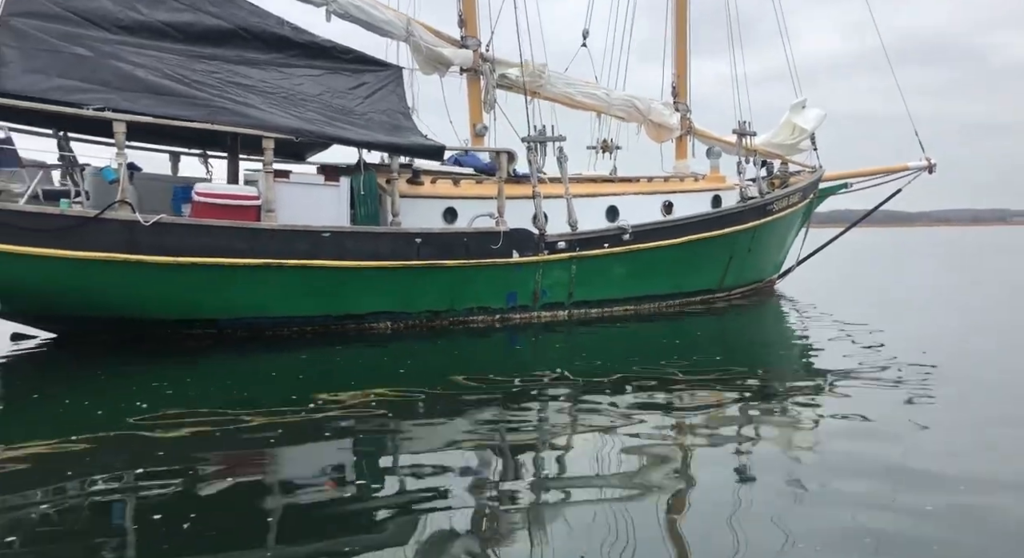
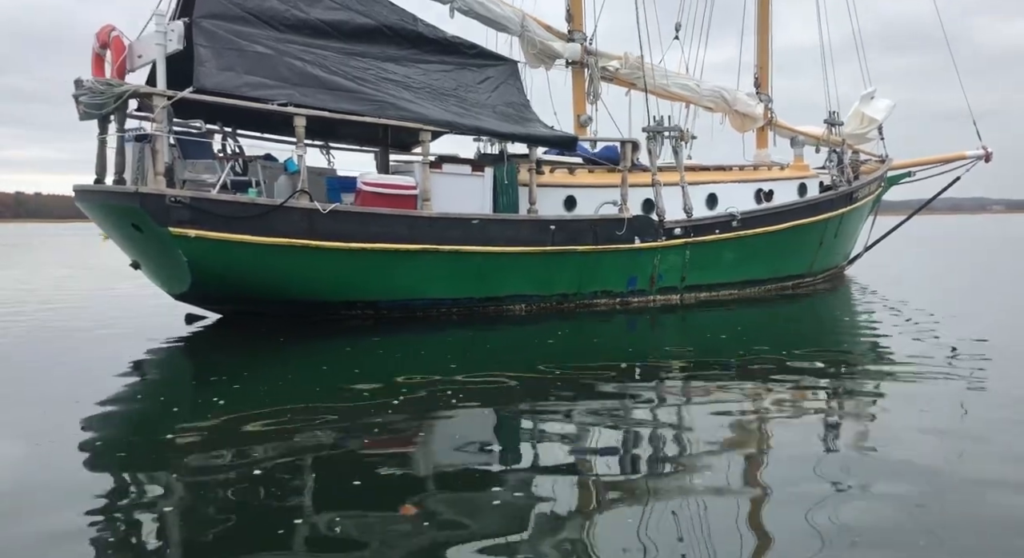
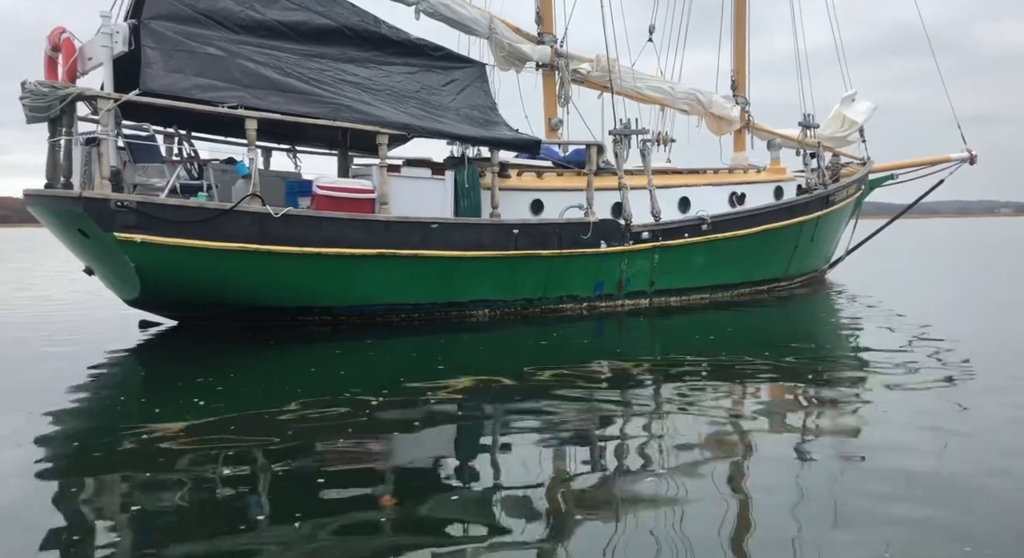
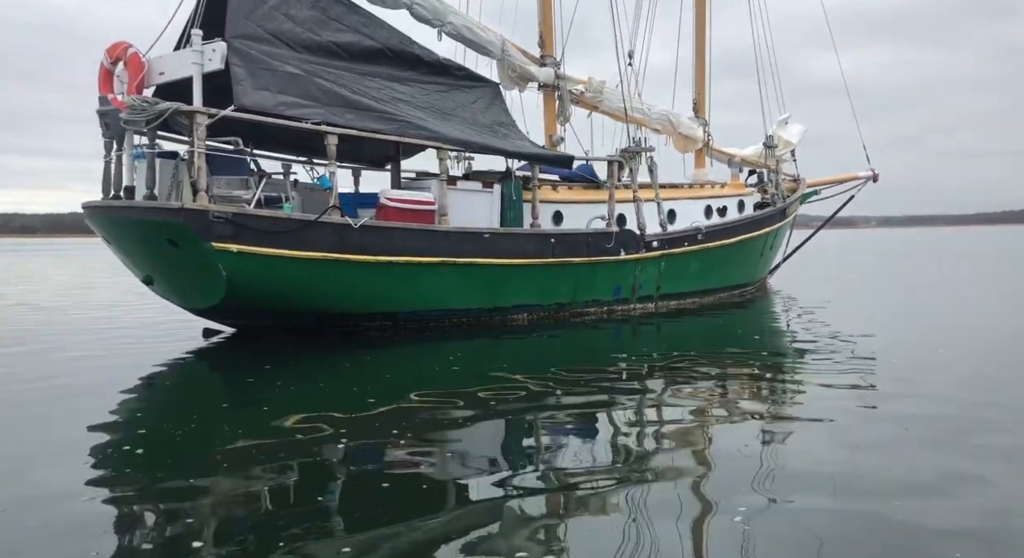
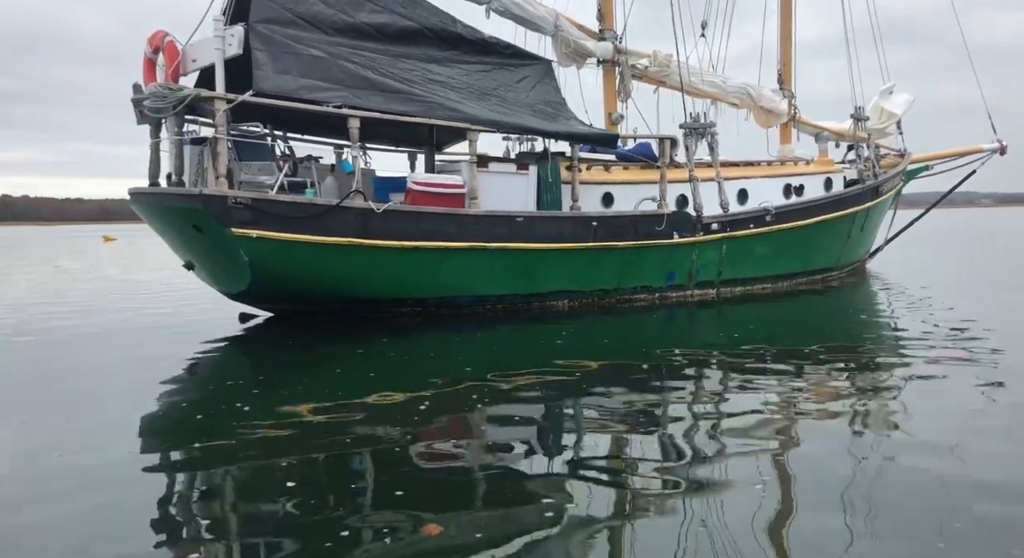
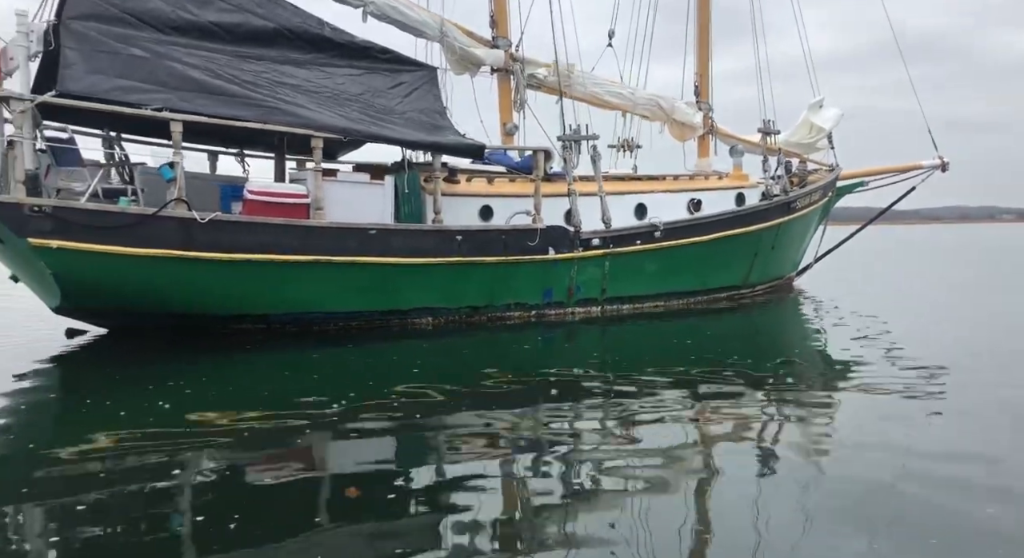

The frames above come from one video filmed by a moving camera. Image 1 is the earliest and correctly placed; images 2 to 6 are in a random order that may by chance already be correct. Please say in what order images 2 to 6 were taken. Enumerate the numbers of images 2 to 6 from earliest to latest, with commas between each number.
6, 3, 2, 5, 4
